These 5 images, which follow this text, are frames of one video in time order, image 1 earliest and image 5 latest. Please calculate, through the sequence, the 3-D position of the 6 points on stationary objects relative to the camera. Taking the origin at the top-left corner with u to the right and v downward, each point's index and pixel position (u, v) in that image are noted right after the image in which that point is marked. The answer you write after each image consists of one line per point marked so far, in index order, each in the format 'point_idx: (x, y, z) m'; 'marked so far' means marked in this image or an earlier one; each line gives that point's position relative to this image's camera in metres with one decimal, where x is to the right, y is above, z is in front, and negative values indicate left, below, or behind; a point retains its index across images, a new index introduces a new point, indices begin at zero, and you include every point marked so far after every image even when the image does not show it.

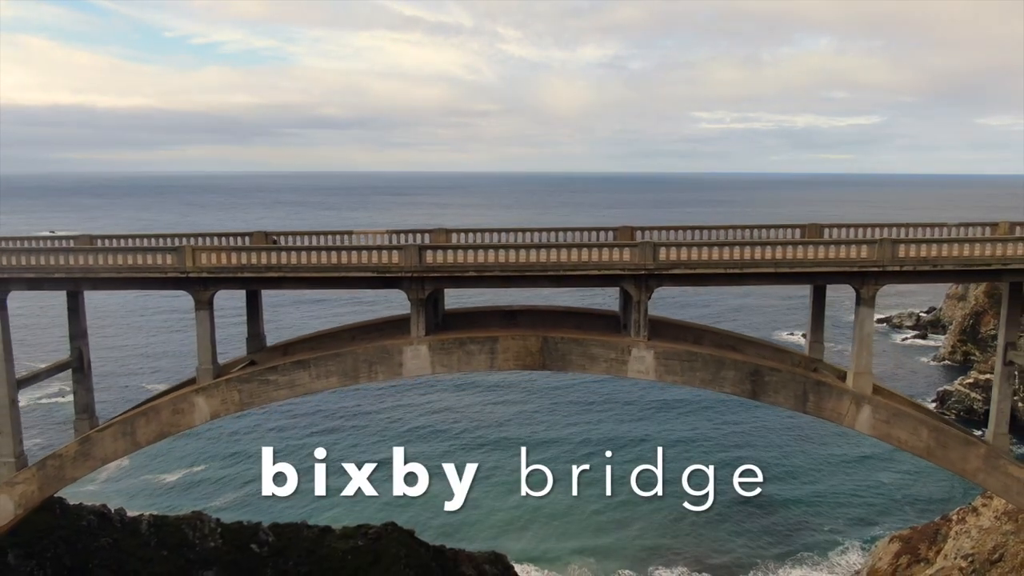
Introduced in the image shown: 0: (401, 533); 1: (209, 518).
0: (-7.5, -16.5, +18.8) m
1: (-18.8, -14.2, +17.5) m
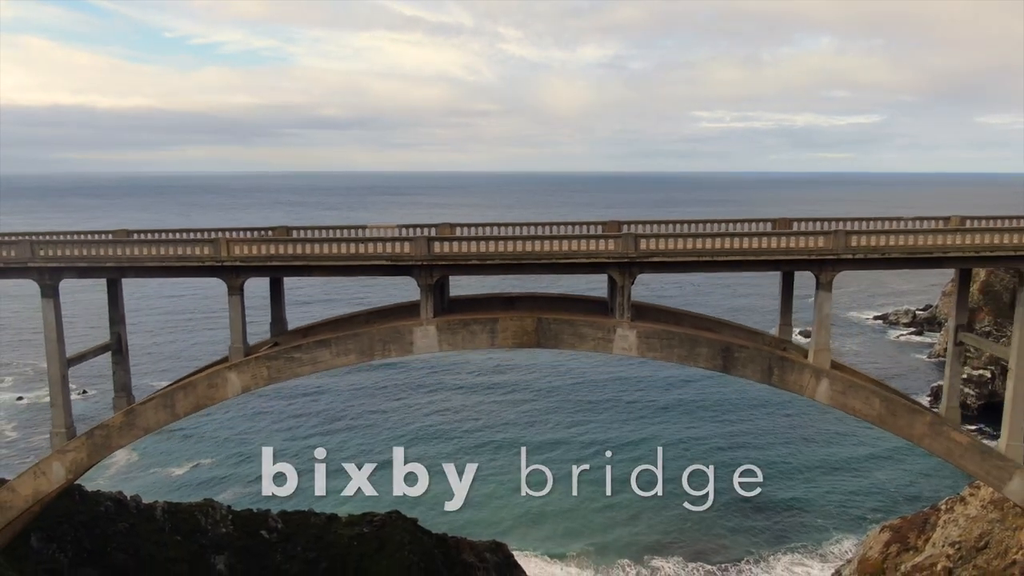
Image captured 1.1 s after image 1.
0: (-7.5, -16.2, +19.5) m
1: (-18.8, -13.9, +18.1) m
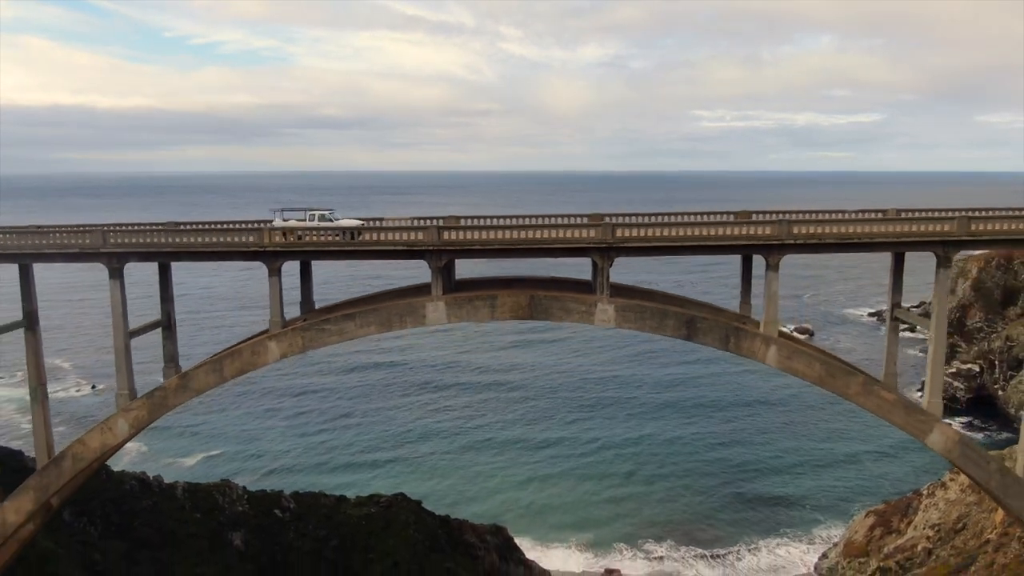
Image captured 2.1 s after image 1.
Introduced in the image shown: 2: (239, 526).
0: (-7.5, -15.7, +20.5) m
1: (-18.8, -13.5, +19.2) m
2: (-17.3, -15.1, +17.8) m
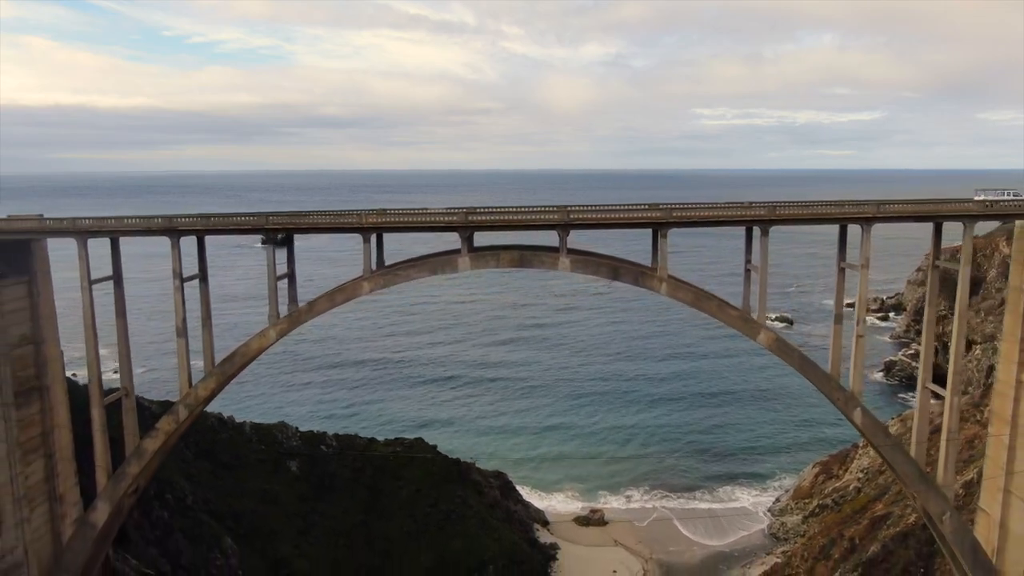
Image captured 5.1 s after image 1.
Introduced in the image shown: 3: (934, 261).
0: (-7.6, -14.1, +25.1) m
1: (-18.9, -11.9, +23.8) m
2: (-17.3, -13.5, +22.4) m
3: (+20.0, +1.3, +13.4) m
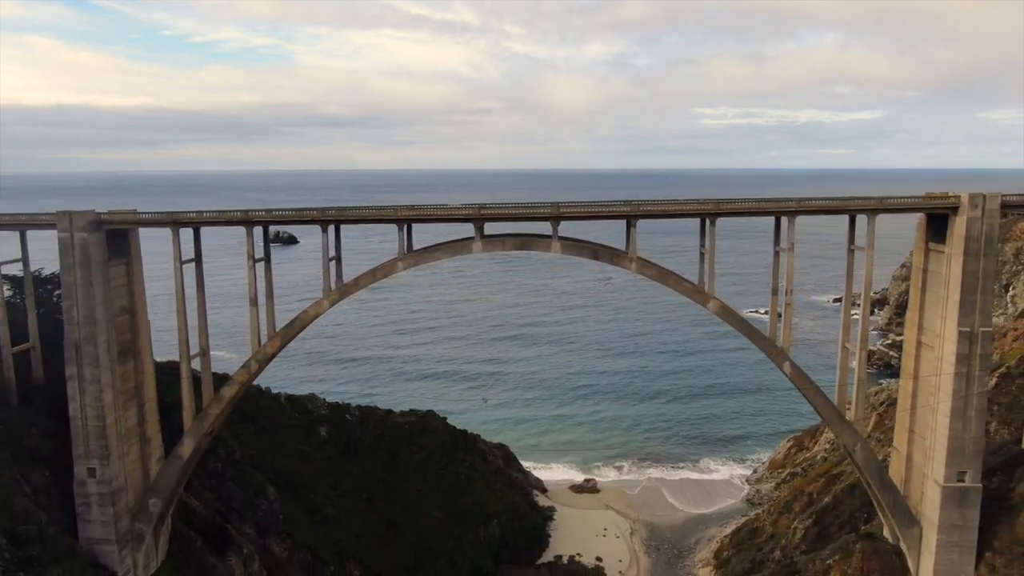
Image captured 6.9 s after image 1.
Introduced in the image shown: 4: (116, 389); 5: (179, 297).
0: (-7.4, -13.0, +28.2) m
1: (-18.7, -10.8, +26.9) m
2: (-17.2, -12.4, +25.5) m
3: (+20.2, +2.4, +16.4) m
4: (-22.1, -5.7, +15.6) m
5: (-18.6, -0.5, +15.6) m
